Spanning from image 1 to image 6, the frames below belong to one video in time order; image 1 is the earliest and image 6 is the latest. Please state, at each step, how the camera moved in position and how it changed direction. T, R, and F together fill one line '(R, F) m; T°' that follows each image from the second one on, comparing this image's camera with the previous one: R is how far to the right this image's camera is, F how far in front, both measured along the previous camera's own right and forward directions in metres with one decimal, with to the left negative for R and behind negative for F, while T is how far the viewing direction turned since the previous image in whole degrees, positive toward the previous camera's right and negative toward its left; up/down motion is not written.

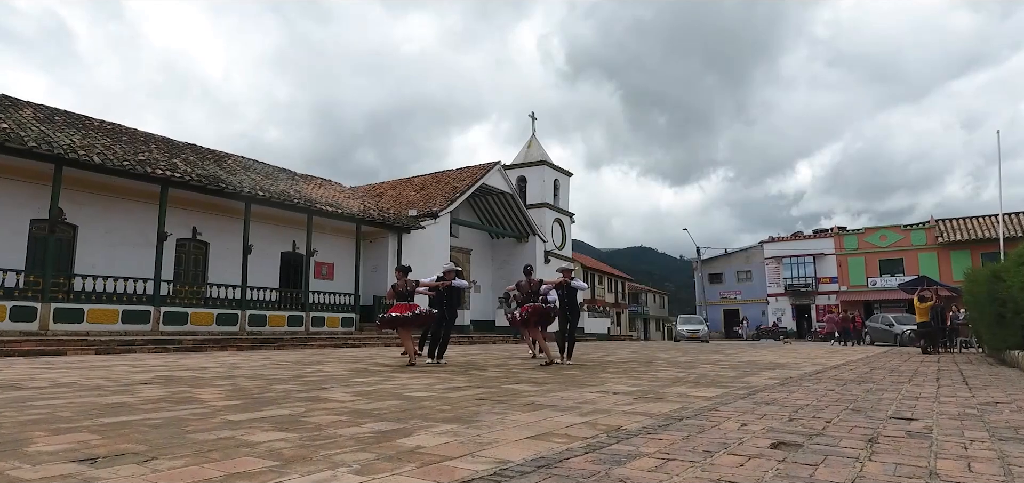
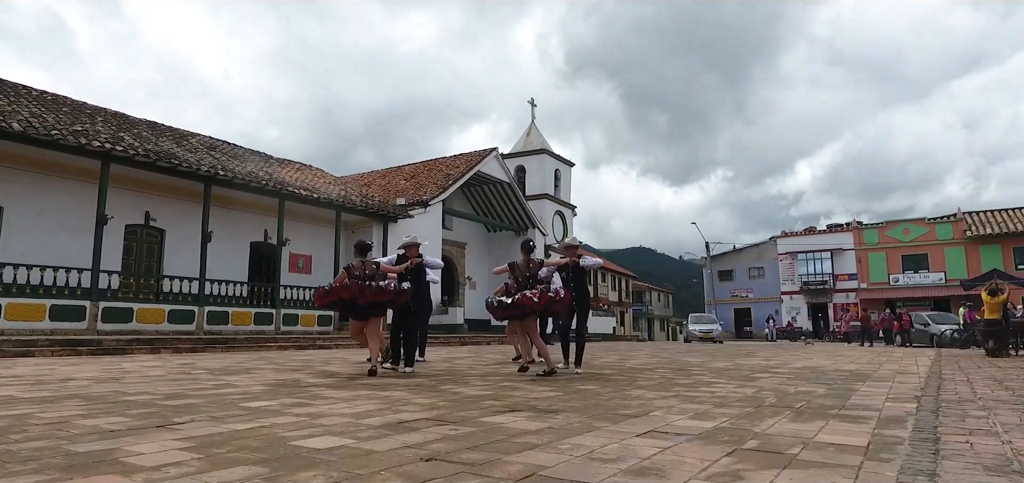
(+0.1, +2.1) m; 0°
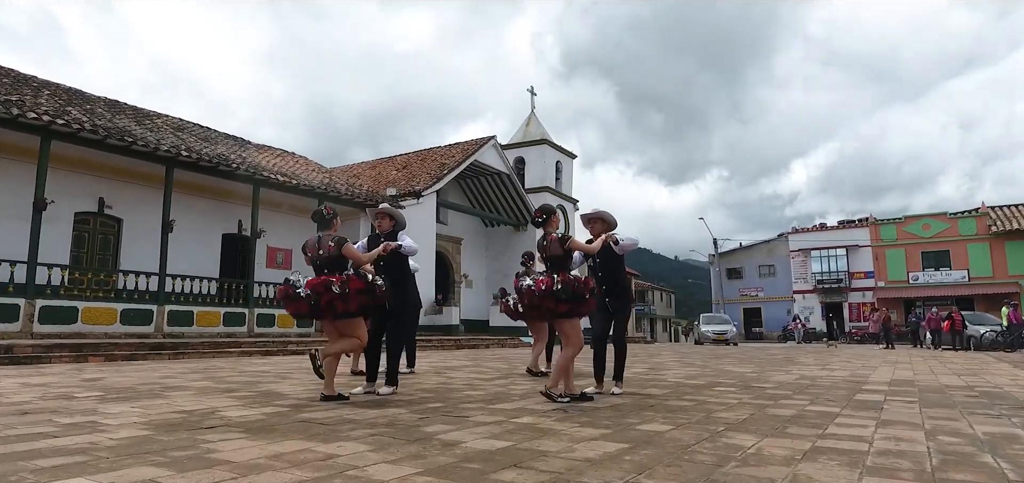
(-0.1, +1.7) m; 0°
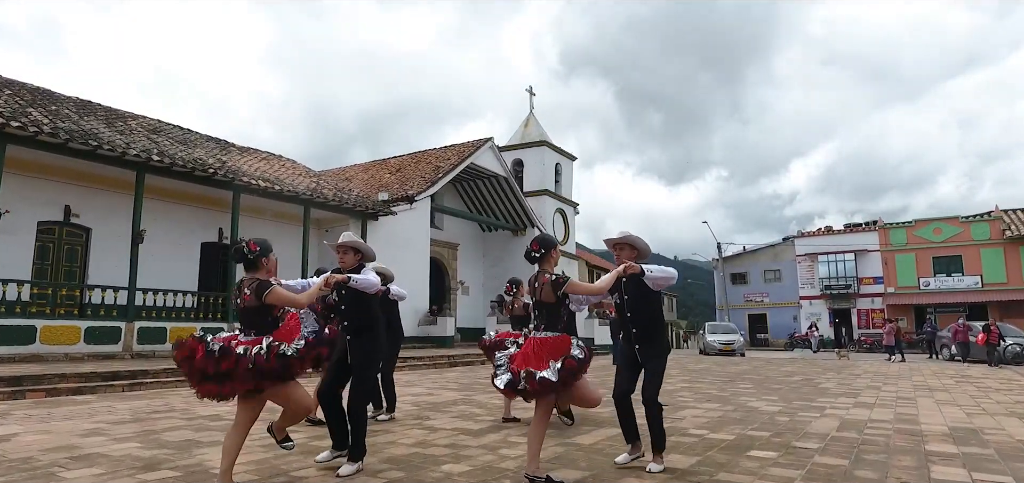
(0.0, +0.9) m; 0°
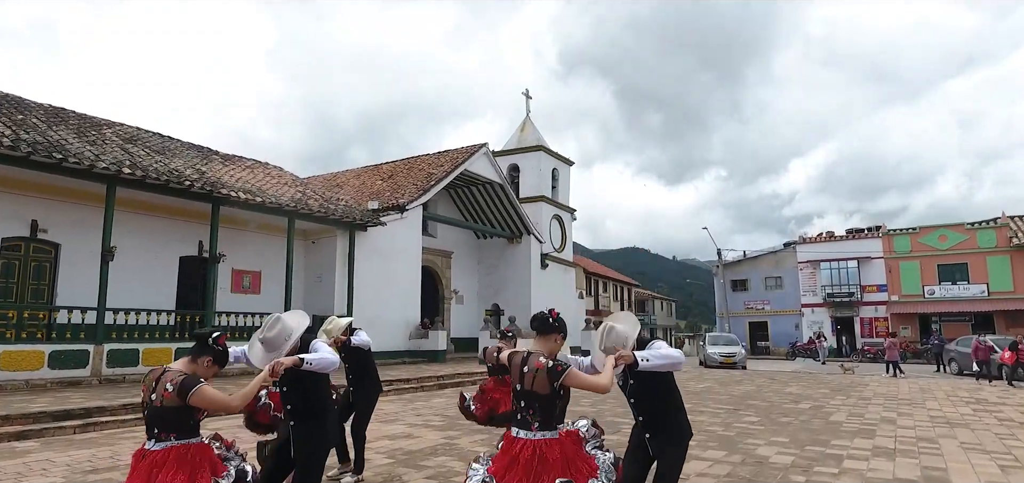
(+0.1, +0.6) m; 0°
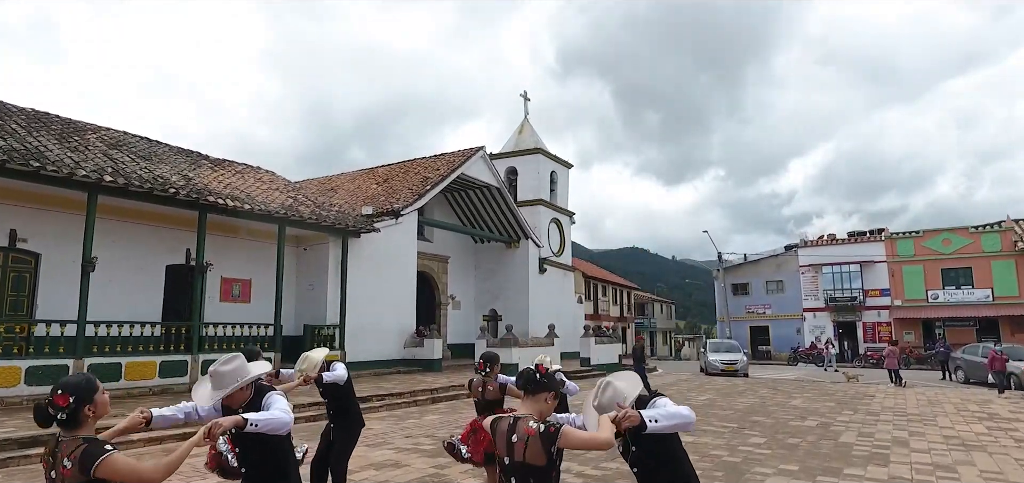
(+0.1, +0.4) m; 0°
